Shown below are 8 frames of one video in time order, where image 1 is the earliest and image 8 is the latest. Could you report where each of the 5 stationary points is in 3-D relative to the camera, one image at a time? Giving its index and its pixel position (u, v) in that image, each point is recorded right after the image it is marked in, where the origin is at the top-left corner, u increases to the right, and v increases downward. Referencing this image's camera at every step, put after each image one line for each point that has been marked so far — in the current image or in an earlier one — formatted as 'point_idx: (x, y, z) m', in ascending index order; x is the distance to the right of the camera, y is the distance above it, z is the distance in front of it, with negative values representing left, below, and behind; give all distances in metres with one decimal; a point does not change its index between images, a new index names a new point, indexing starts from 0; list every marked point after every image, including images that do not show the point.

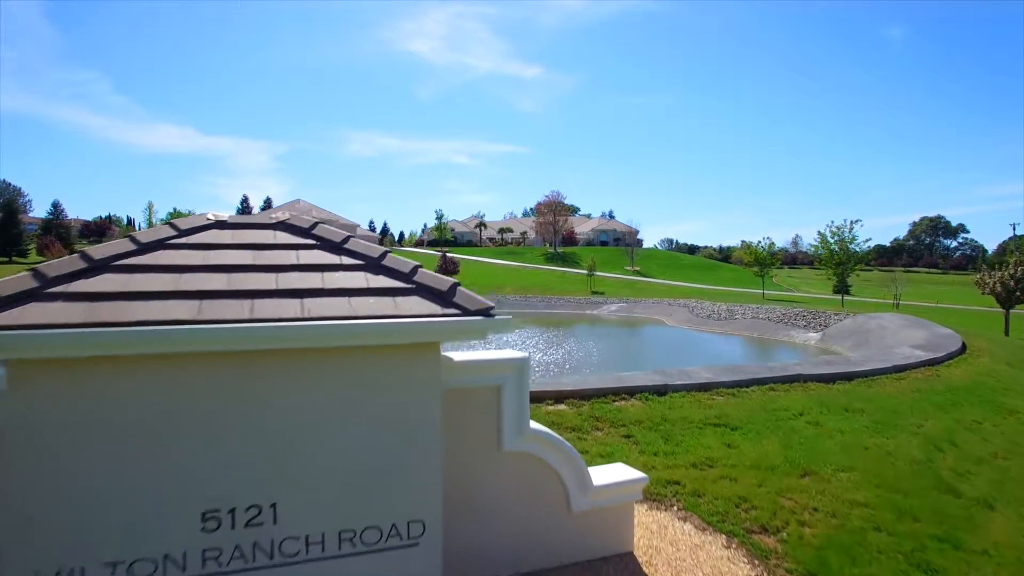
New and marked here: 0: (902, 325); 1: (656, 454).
0: (+11.7, -1.1, +16.8) m
1: (+1.4, -1.6, +5.6) m
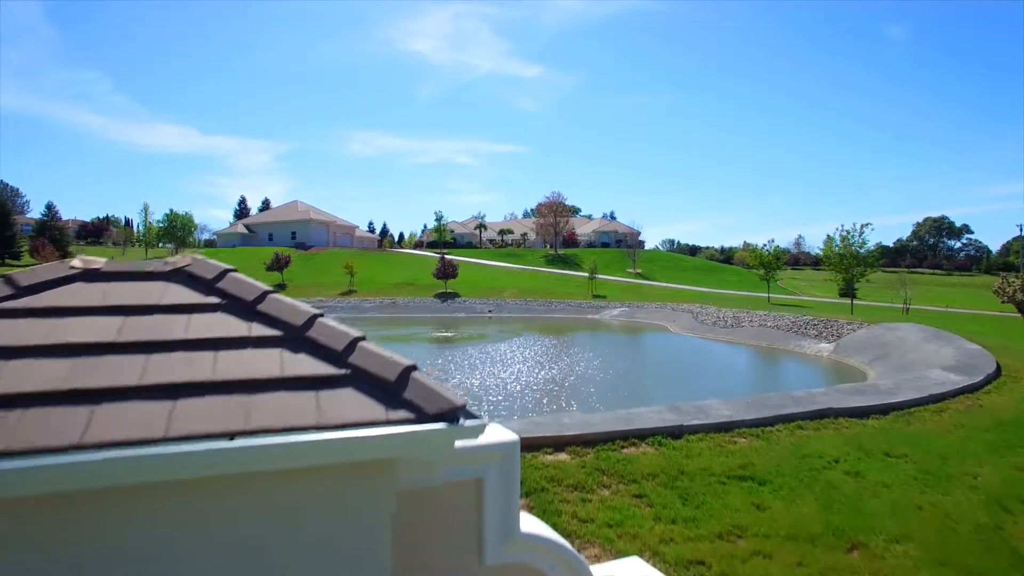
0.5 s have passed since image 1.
0: (+11.6, -1.4, +15.9) m
1: (+1.4, -1.9, +4.7) m
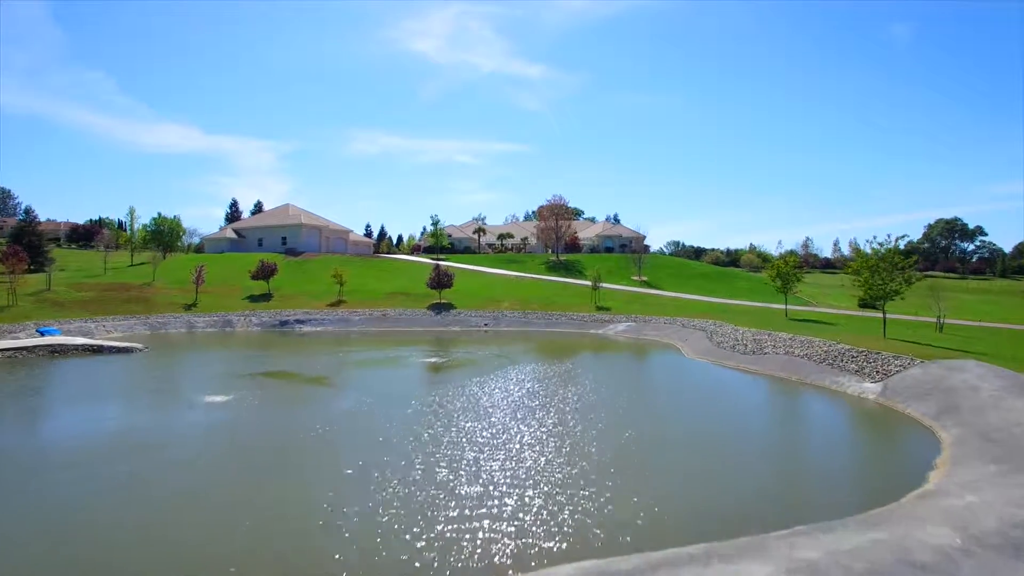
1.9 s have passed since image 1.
0: (+11.3, -2.3, +13.0) m
1: (+1.0, -2.8, +1.8) m
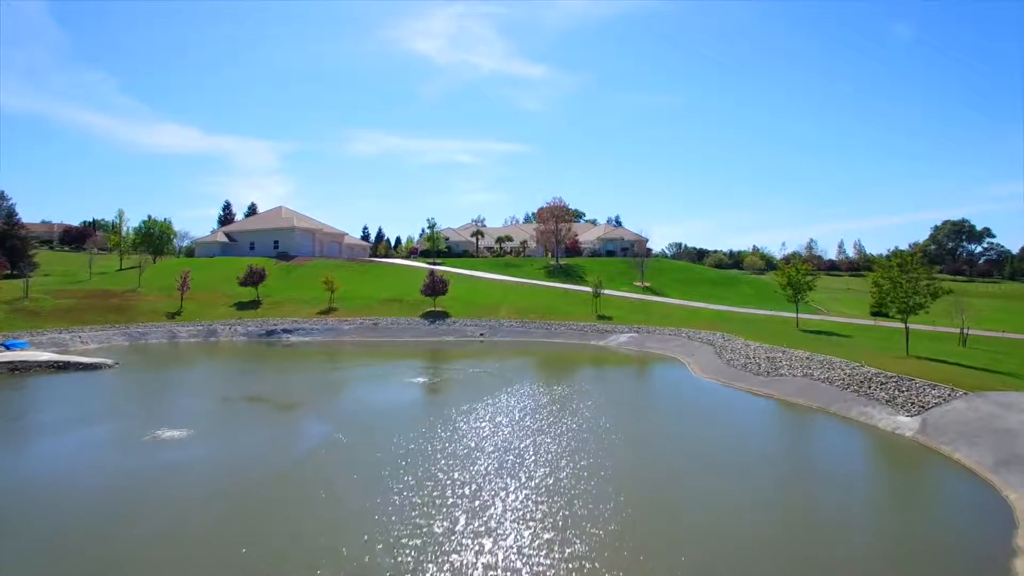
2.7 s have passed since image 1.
0: (+11.0, -2.9, +11.1) m
1: (+0.7, -3.4, -0.1) m
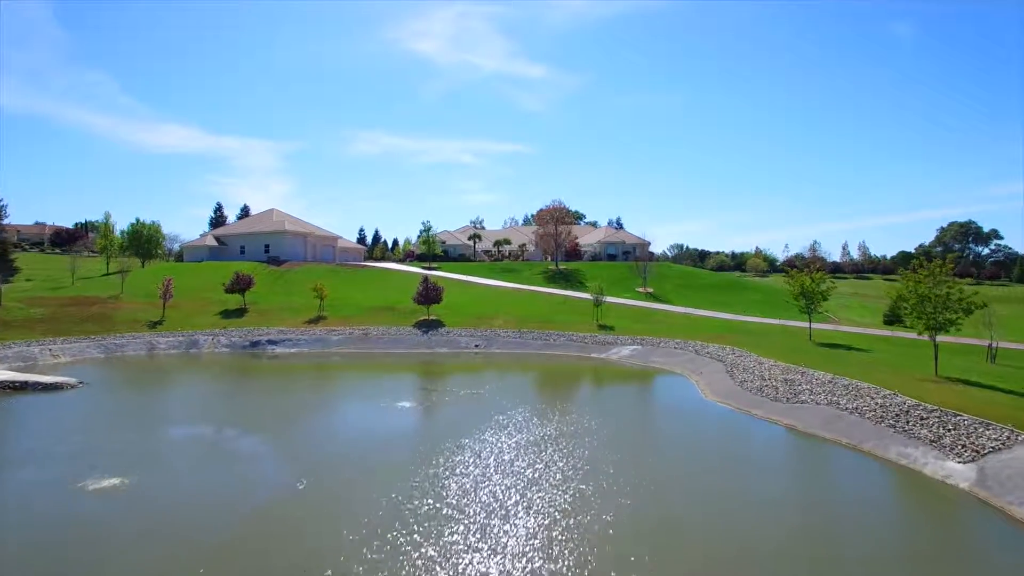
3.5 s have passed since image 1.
0: (+10.8, -3.5, +9.0) m
1: (+0.5, -4.0, -2.1) m
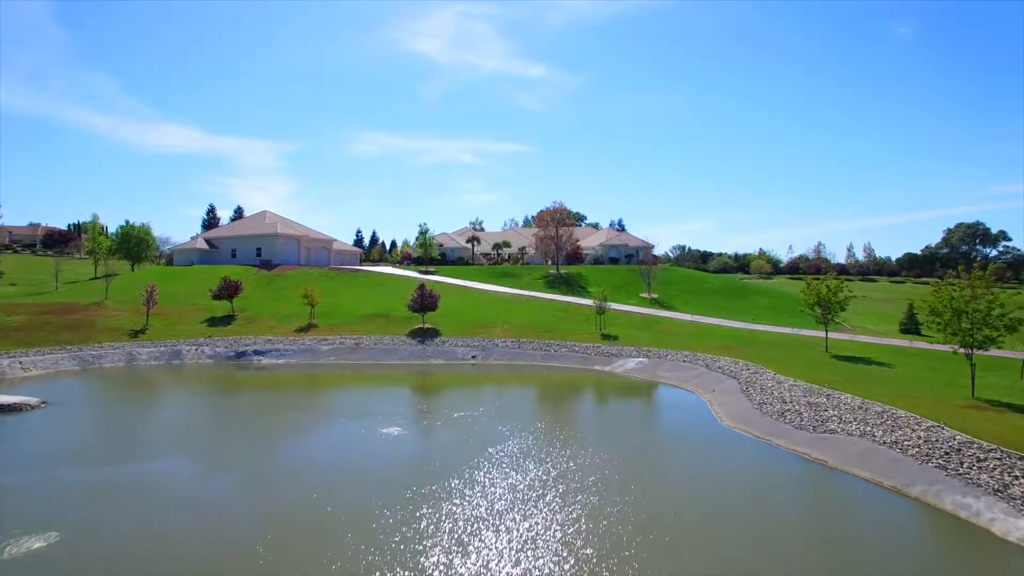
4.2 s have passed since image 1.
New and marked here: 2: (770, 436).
0: (+10.7, -4.0, +7.1) m
1: (+0.3, -4.5, -4.0) m
2: (+8.6, -4.9, +18.4) m
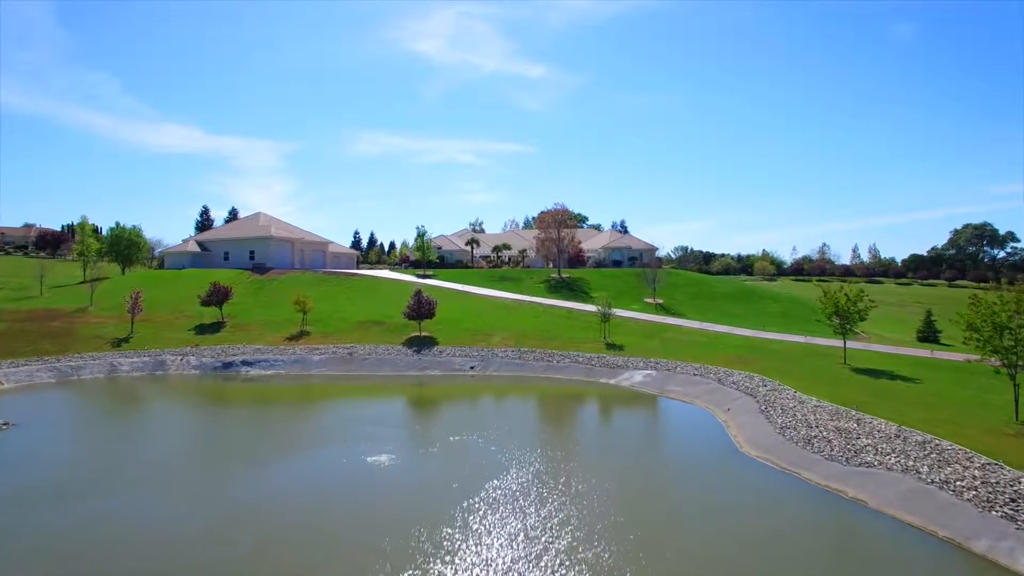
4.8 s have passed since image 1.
0: (+10.7, -4.4, +5.3) m
1: (+0.3, -5.0, -5.8) m
2: (+8.6, -5.3, +16.7) m
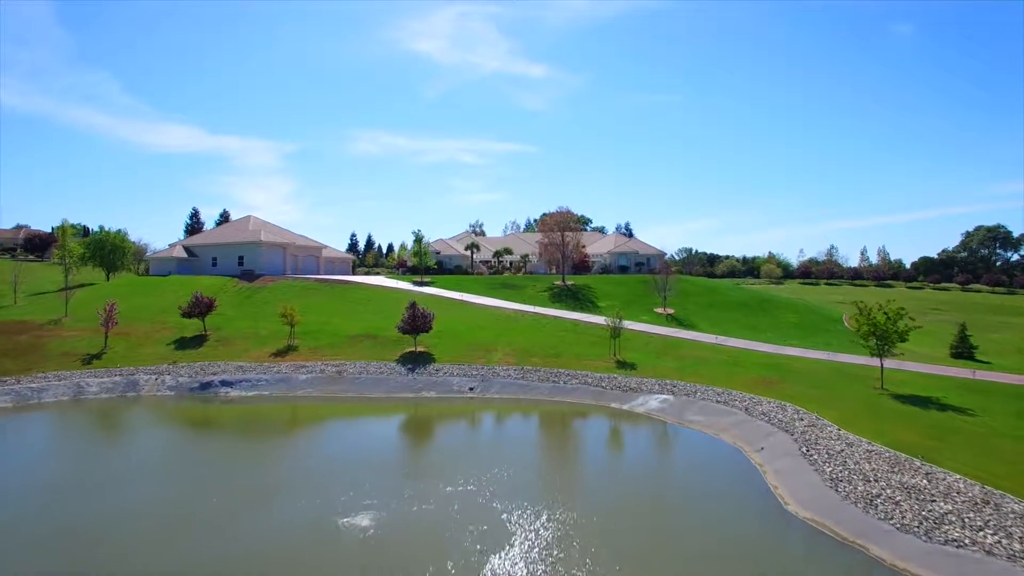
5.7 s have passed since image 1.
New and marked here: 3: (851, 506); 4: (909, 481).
0: (+10.8, -5.3, +2.5) m
1: (+0.4, -5.8, -8.6) m
2: (+8.7, -6.1, +13.8) m
3: (+9.1, -5.9, +14.8) m
4: (+11.0, -5.2, +15.6) m
